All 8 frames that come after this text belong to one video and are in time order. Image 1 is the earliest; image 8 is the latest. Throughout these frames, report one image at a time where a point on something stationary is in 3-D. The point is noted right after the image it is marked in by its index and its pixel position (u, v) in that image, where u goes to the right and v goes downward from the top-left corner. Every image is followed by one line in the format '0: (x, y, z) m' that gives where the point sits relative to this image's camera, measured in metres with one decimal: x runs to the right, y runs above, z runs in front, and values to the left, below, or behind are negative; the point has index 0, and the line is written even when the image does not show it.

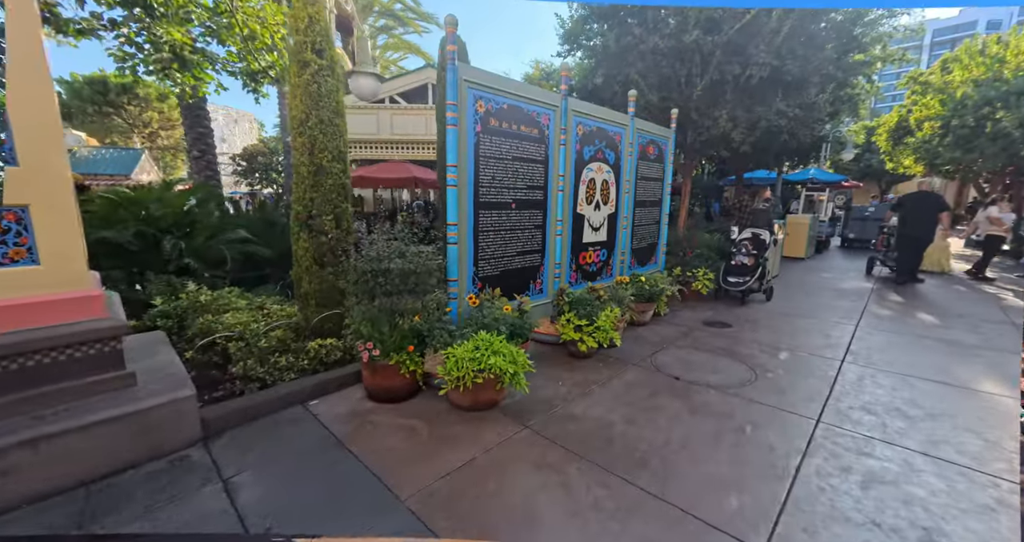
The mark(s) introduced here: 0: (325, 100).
0: (-1.7, +1.5, +4.0) m
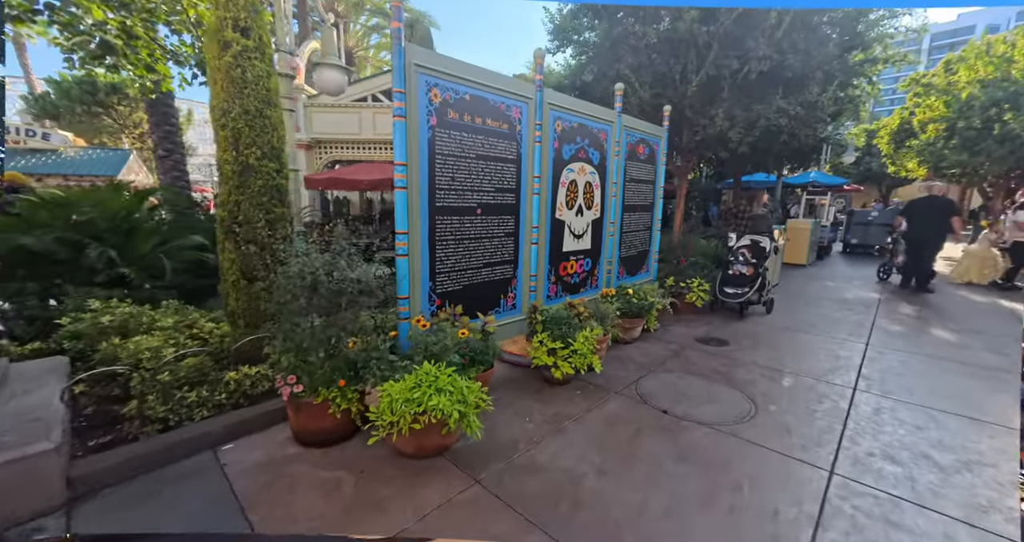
0: (-2.1, +1.4, +3.4) m
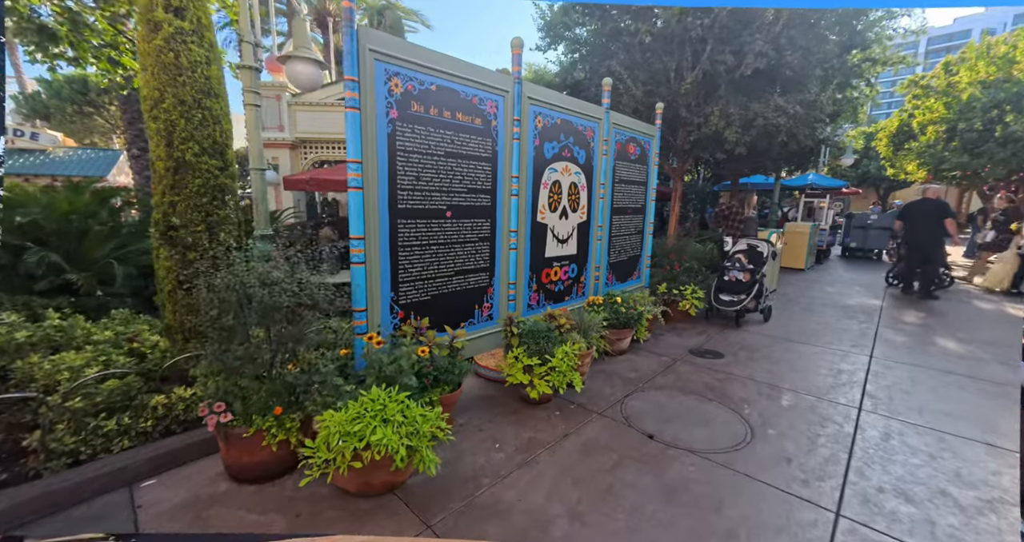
0: (-2.3, +1.4, +3.0) m
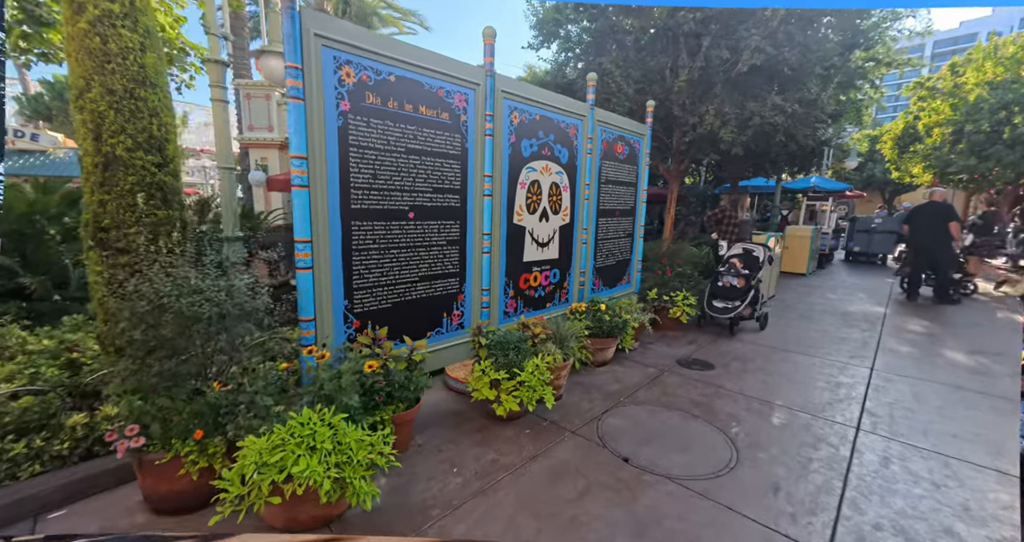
0: (-2.5, +1.3, +2.8) m
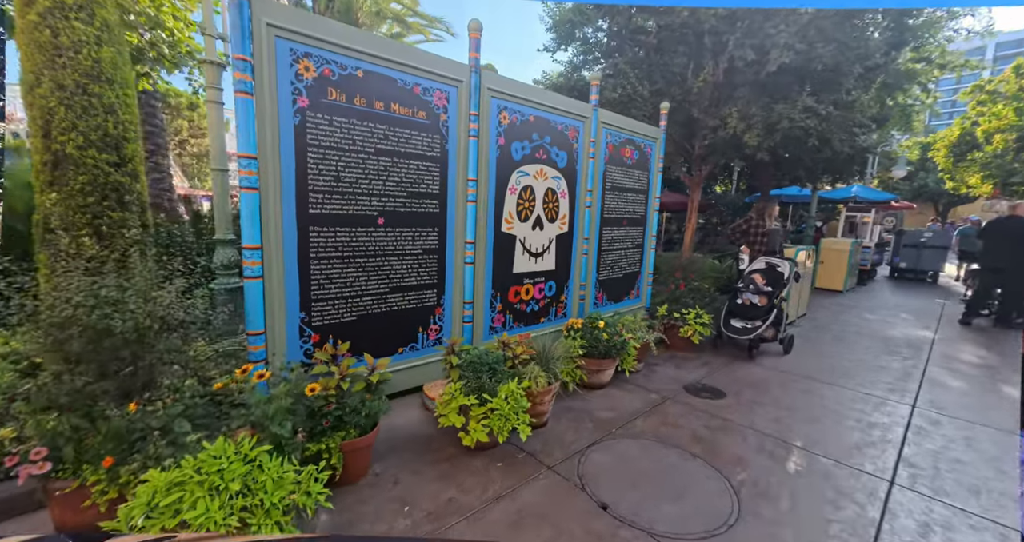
0: (-2.7, +1.3, +2.7) m
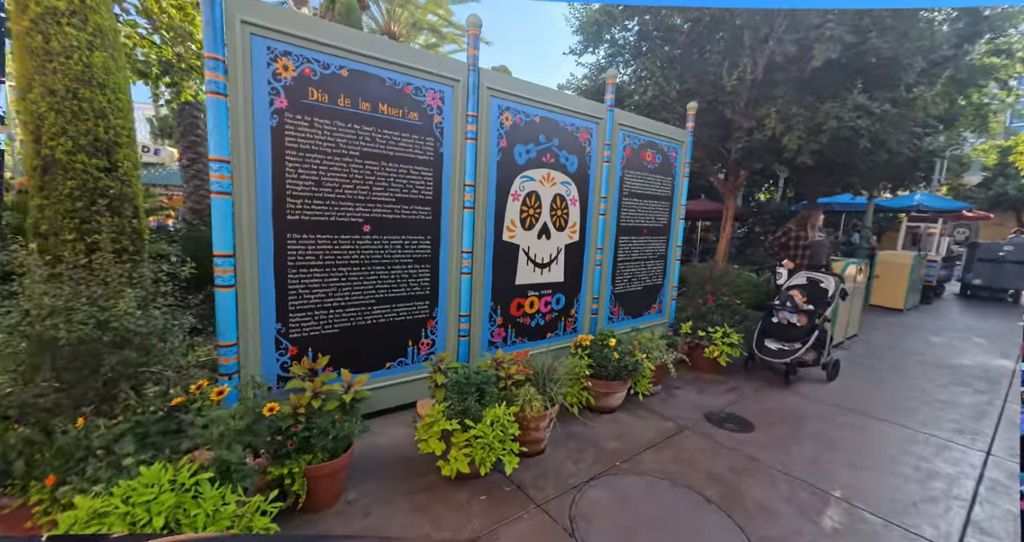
0: (-2.8, +1.3, +2.7) m
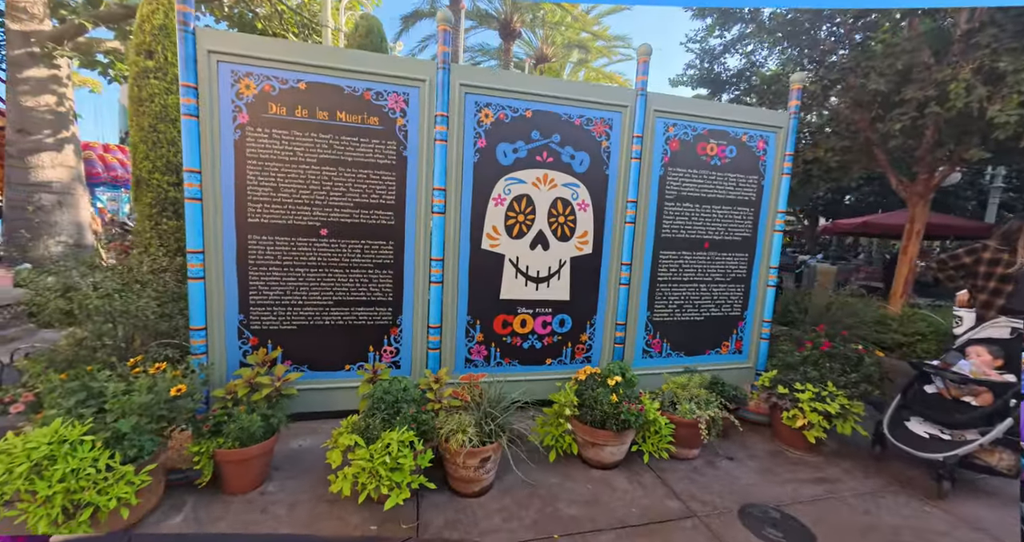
0: (-3.0, +1.3, +3.6) m
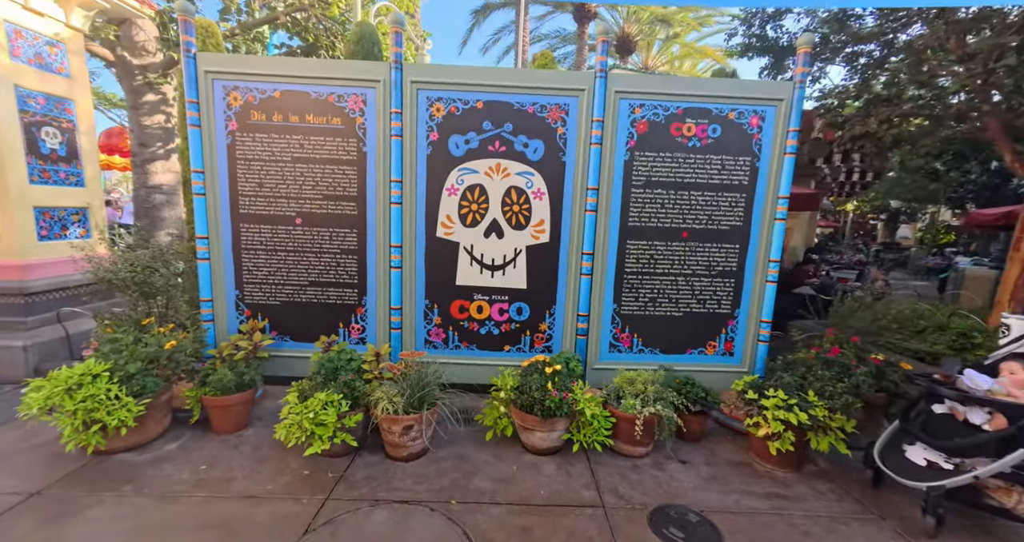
0: (-3.1, +1.5, +4.4) m
